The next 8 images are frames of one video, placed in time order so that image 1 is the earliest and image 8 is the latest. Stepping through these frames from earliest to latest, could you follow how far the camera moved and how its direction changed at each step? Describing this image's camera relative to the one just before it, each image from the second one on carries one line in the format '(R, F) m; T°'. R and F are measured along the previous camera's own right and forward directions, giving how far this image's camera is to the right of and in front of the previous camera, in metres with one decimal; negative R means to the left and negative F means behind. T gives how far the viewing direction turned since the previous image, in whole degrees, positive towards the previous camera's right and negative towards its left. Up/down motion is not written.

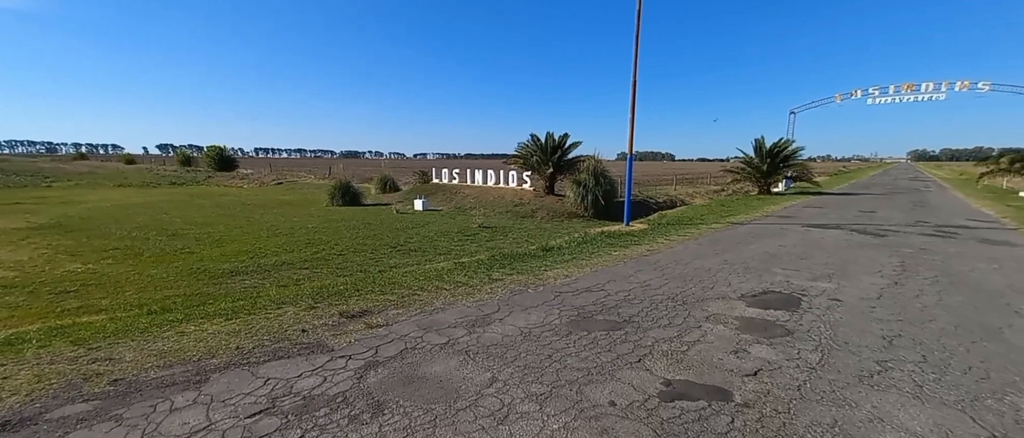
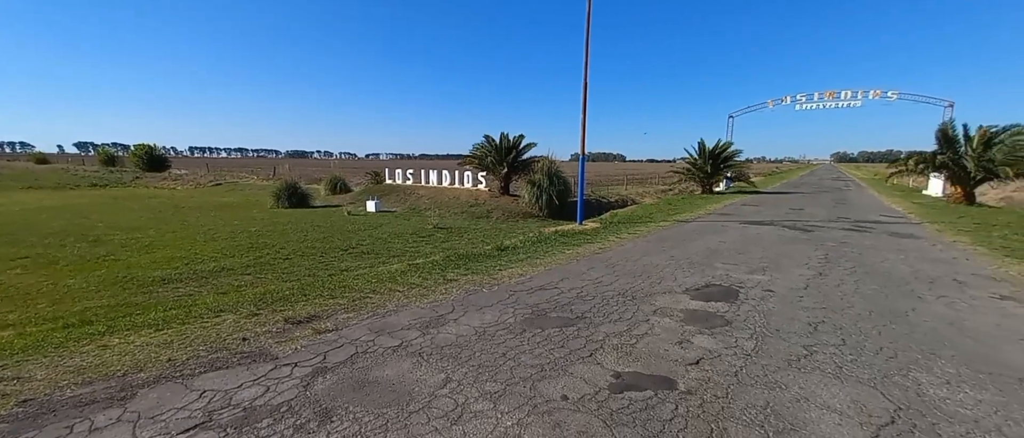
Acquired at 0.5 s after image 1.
(0.0, 0.0) m; +6°
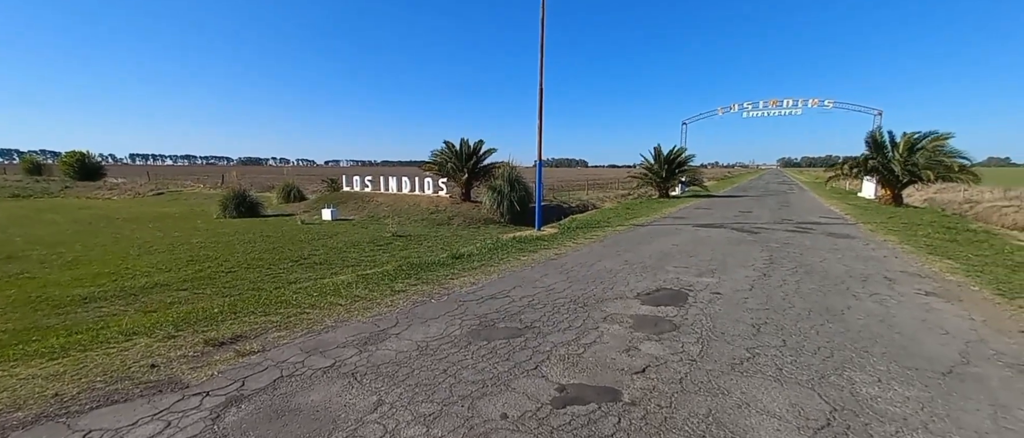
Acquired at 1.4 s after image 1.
(+0.2, +0.2) m; +5°
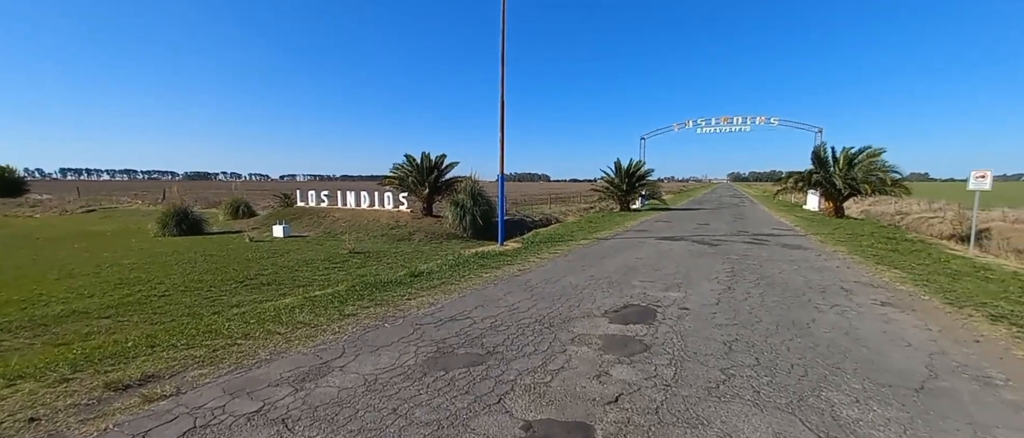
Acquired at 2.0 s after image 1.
(0.0, +0.3) m; +5°
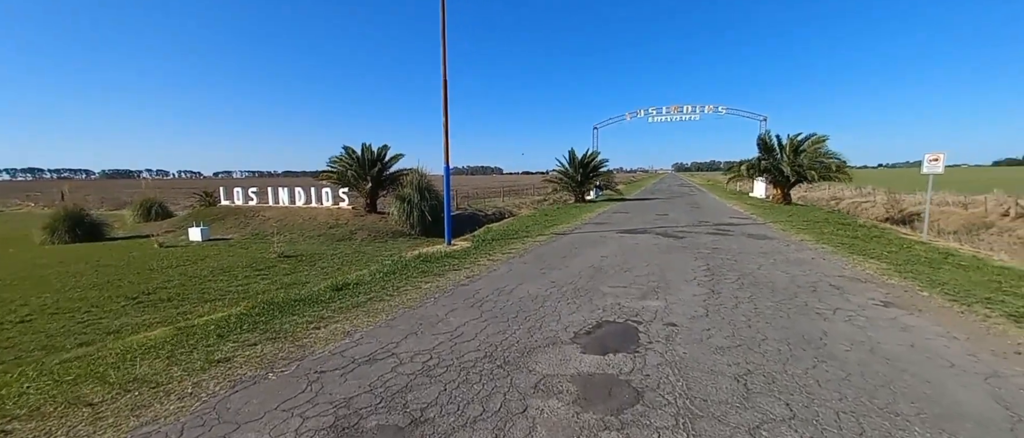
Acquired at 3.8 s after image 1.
(+0.1, +1.2) m; +7°
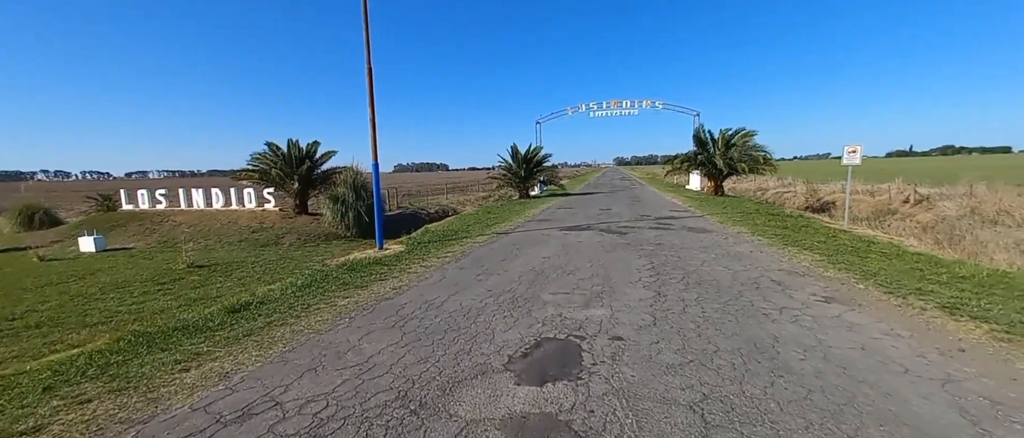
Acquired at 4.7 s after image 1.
(+0.2, +0.6) m; +7°
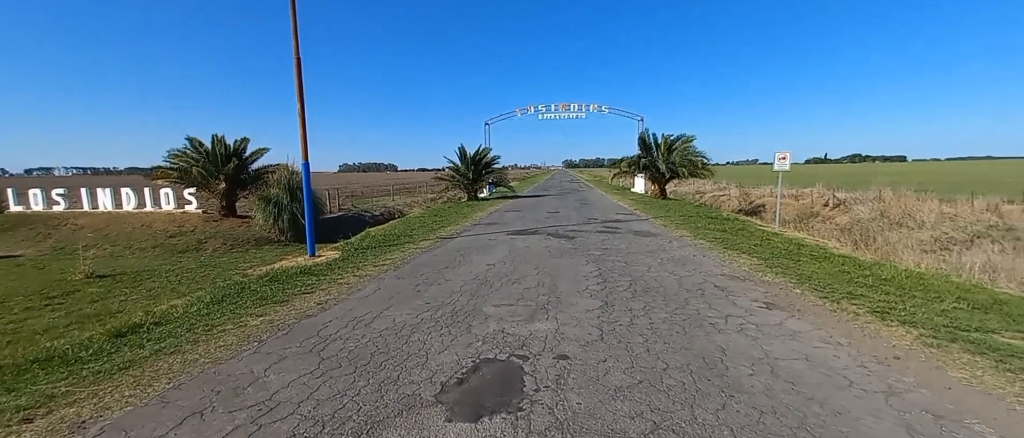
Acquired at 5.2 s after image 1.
(+0.1, +0.3) m; +7°
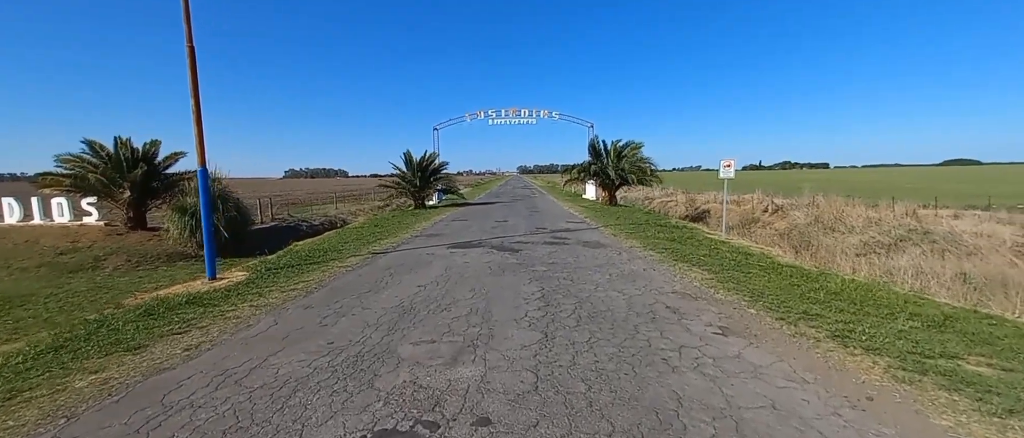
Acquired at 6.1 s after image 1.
(+0.3, +0.7) m; +6°
